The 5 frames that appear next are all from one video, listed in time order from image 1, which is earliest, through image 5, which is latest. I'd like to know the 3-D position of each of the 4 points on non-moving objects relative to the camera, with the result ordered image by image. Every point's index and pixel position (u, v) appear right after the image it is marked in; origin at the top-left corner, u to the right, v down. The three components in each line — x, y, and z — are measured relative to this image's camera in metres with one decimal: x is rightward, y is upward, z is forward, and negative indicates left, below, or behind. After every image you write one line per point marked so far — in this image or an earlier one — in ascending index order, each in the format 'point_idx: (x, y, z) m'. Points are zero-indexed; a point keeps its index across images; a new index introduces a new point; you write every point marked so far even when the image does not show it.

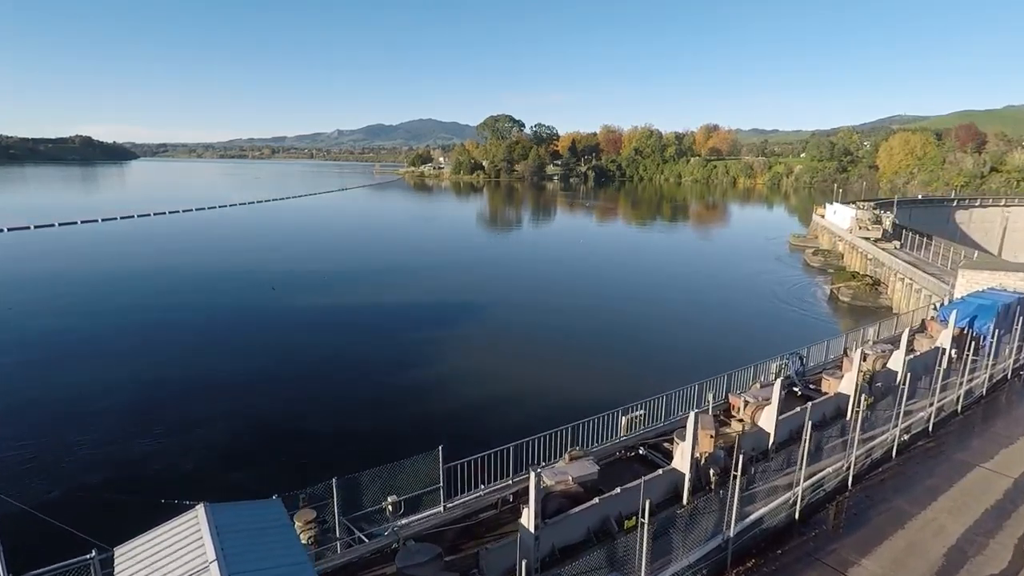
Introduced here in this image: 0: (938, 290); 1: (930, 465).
0: (+10.7, -0.1, +14.7) m
1: (+4.8, -2.0, +6.7) m
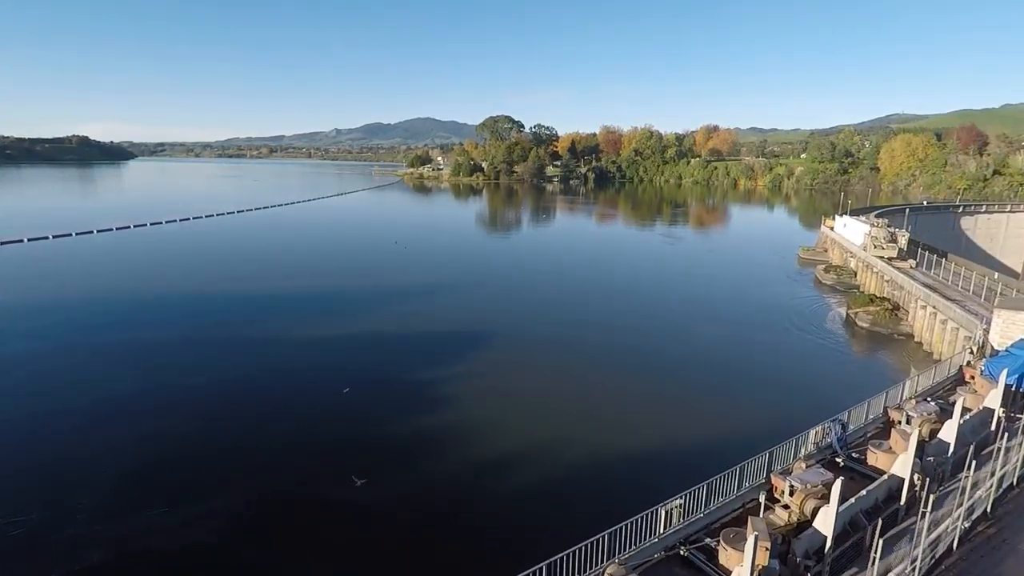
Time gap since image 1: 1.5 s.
0: (+10.9, -0.8, +14.1) m
1: (+5.0, -2.8, +6.1) m
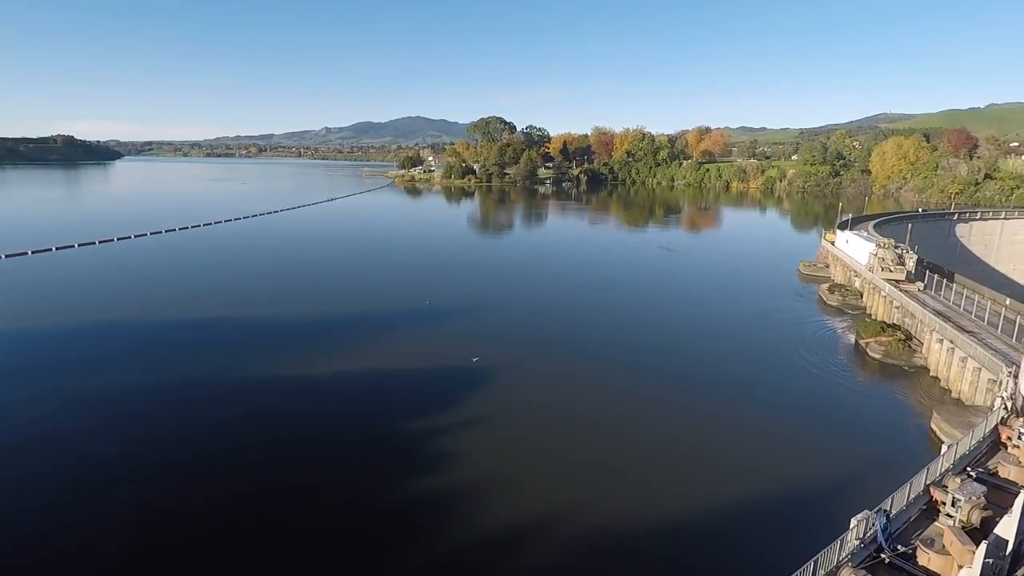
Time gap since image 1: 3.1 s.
0: (+11.0, -1.7, +13.5) m
1: (+5.2, -3.7, +5.5) m
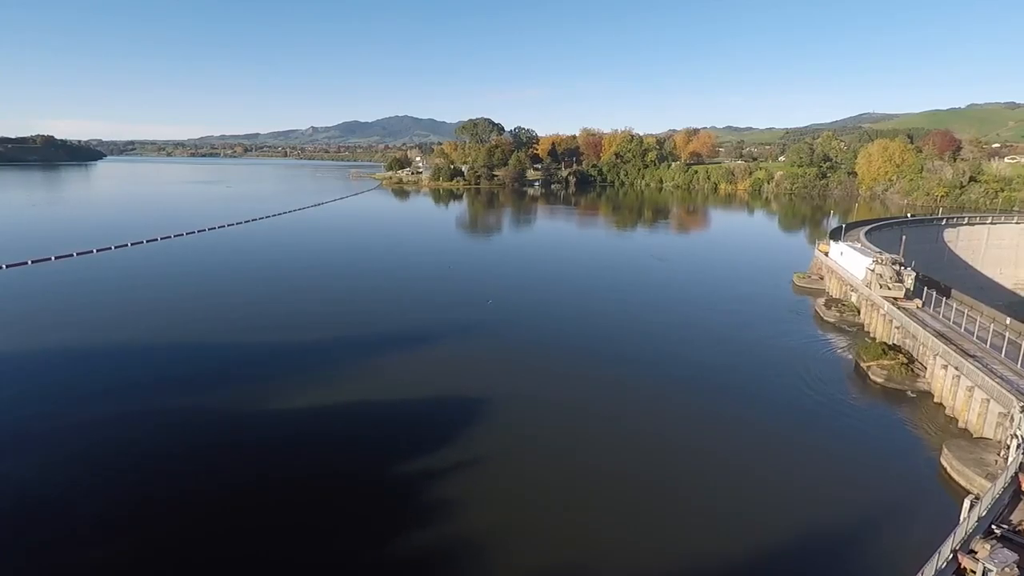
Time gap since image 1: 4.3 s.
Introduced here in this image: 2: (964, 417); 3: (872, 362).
0: (+10.9, -2.4, +13.2) m
1: (+5.3, -4.4, +5.0) m
2: (+11.2, -3.2, +14.6) m
3: (+11.2, -2.3, +18.2) m
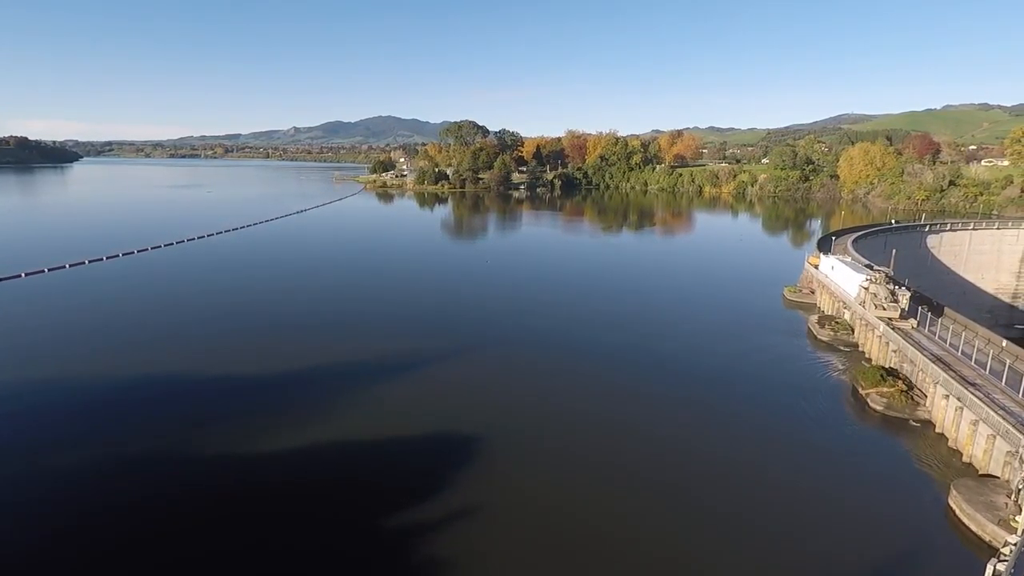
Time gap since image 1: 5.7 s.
0: (+10.8, -3.1, +12.9) m
1: (+5.4, -5.2, +4.6) m
2: (+11.1, -3.9, +14.3) m
3: (+10.9, -3.0, +17.9) m
